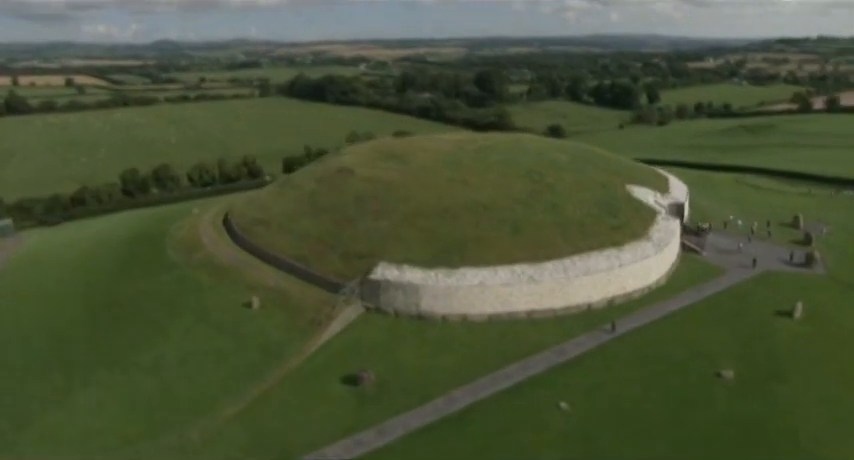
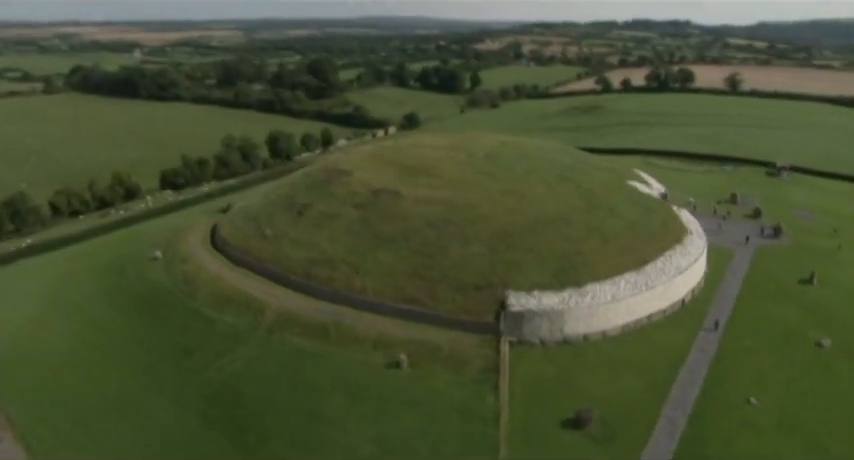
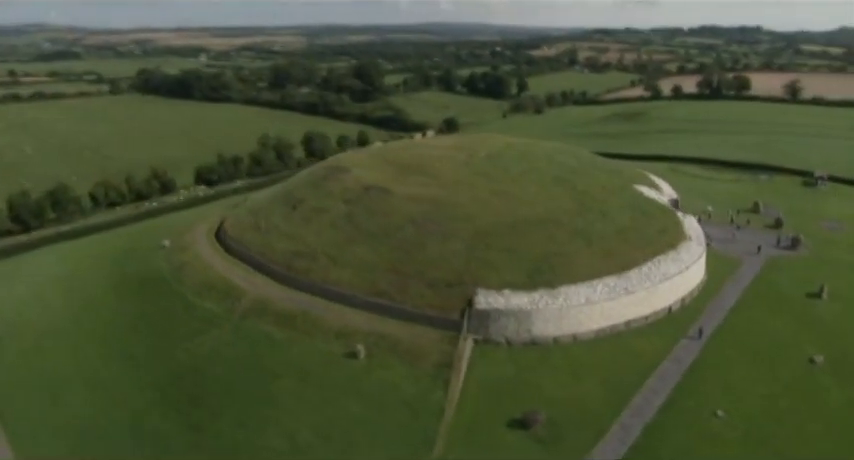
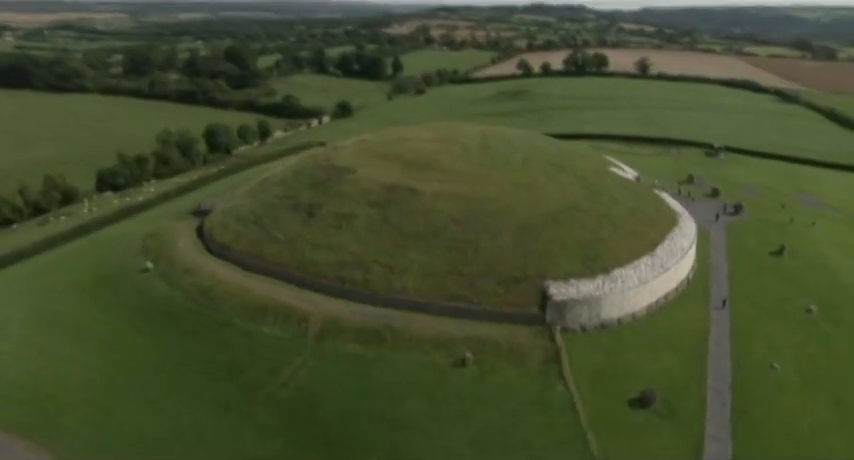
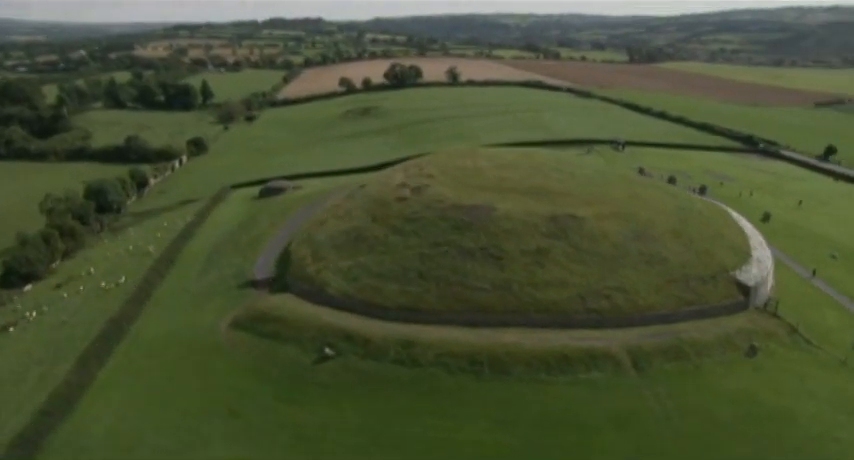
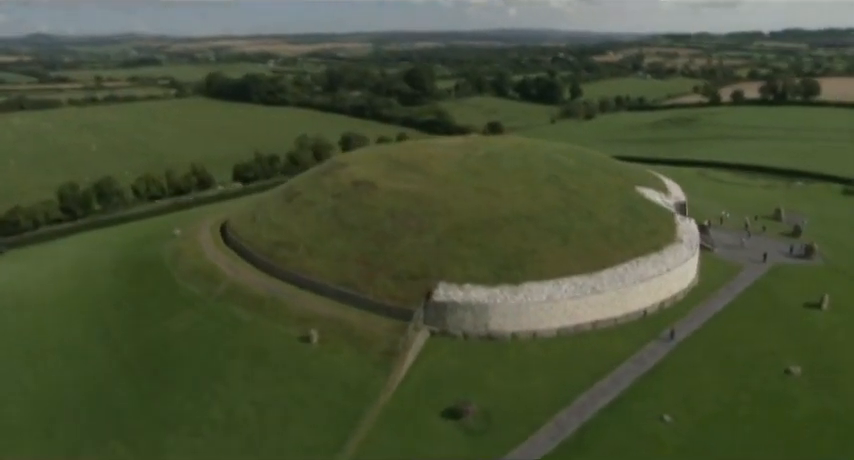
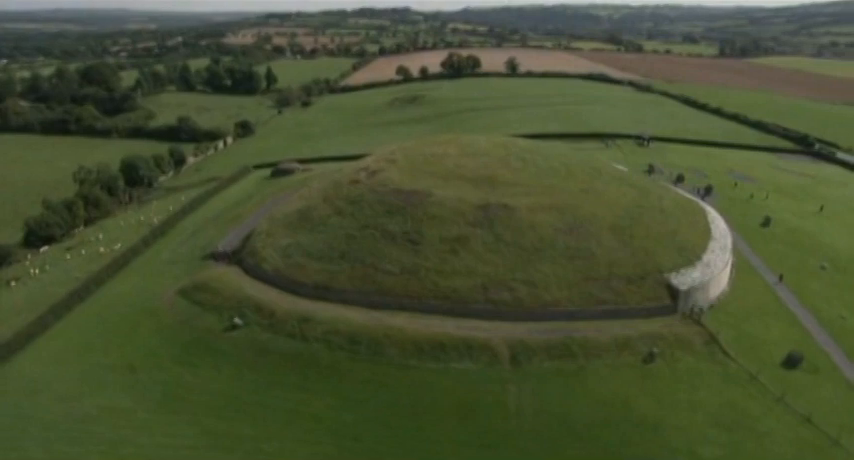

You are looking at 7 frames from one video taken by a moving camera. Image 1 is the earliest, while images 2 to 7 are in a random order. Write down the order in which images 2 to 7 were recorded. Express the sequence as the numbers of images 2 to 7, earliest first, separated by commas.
6, 3, 2, 4, 7, 5
